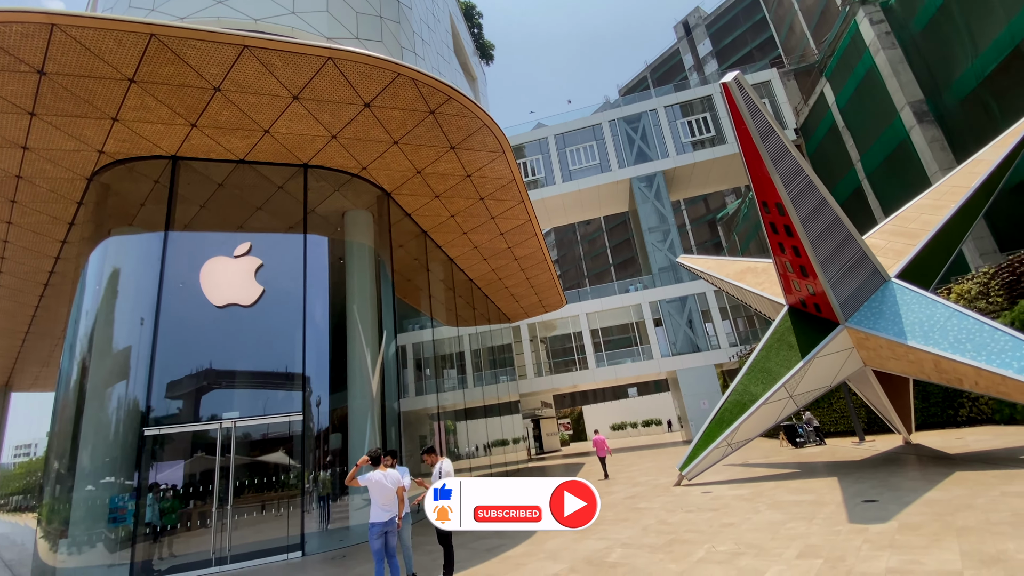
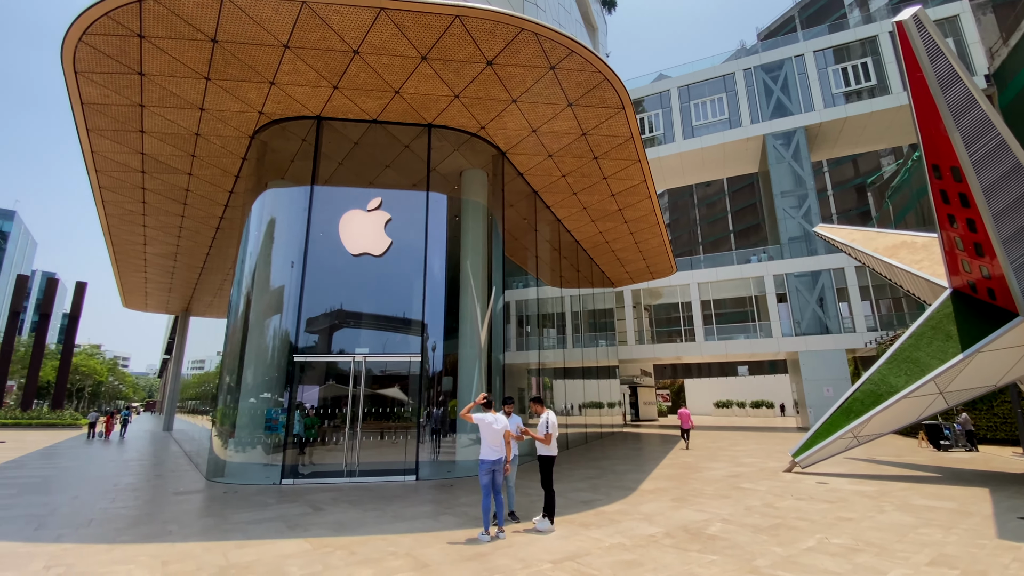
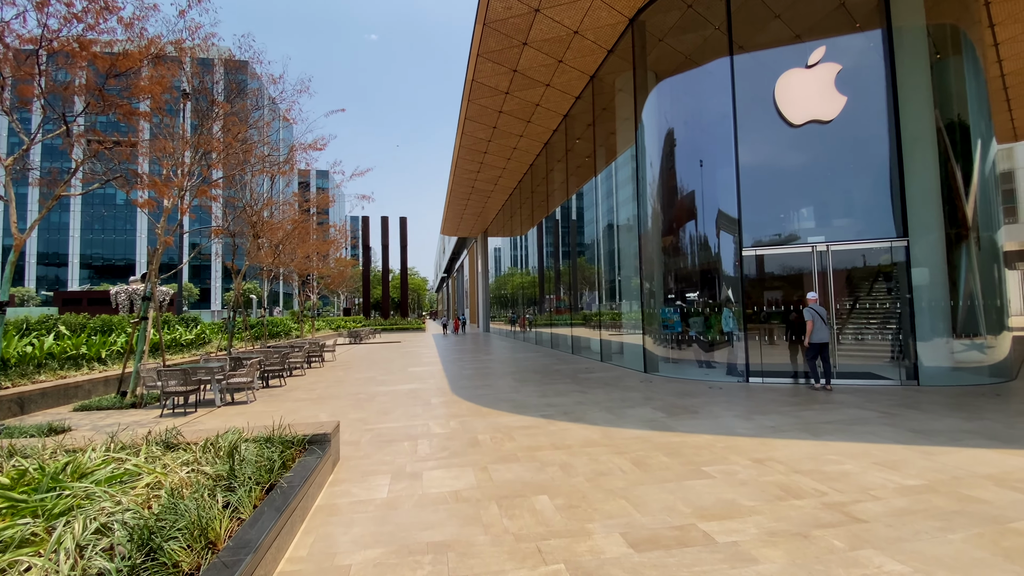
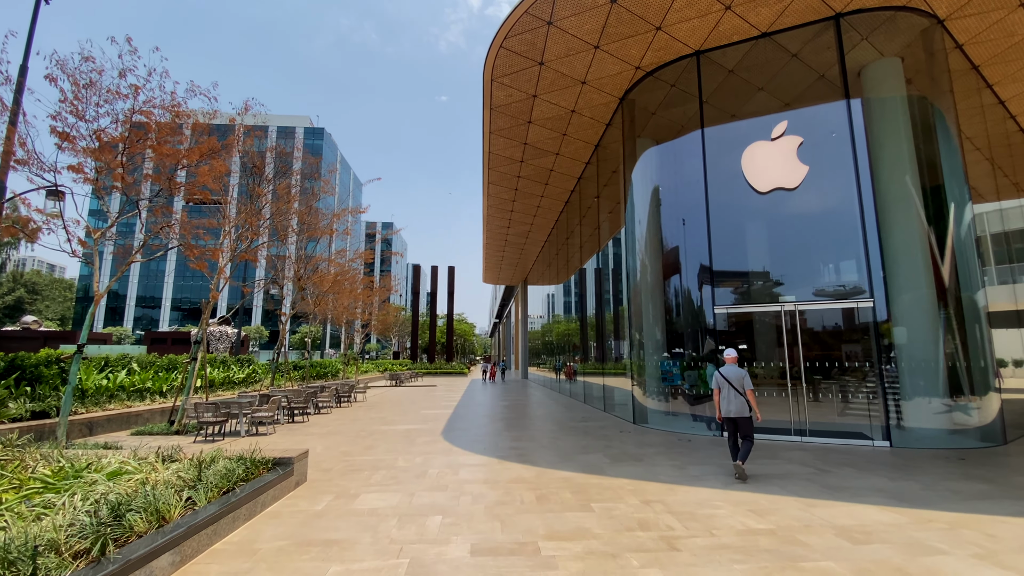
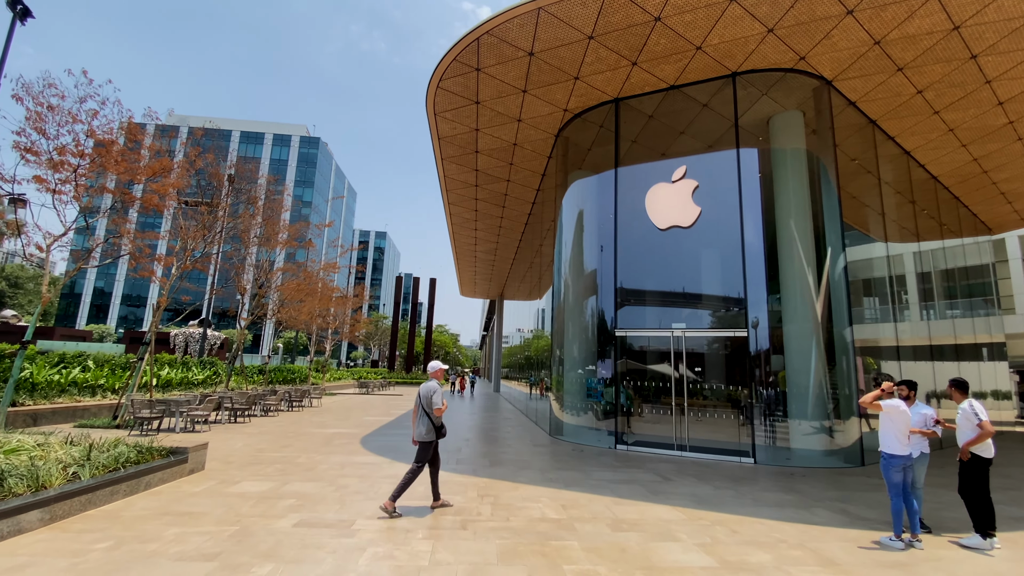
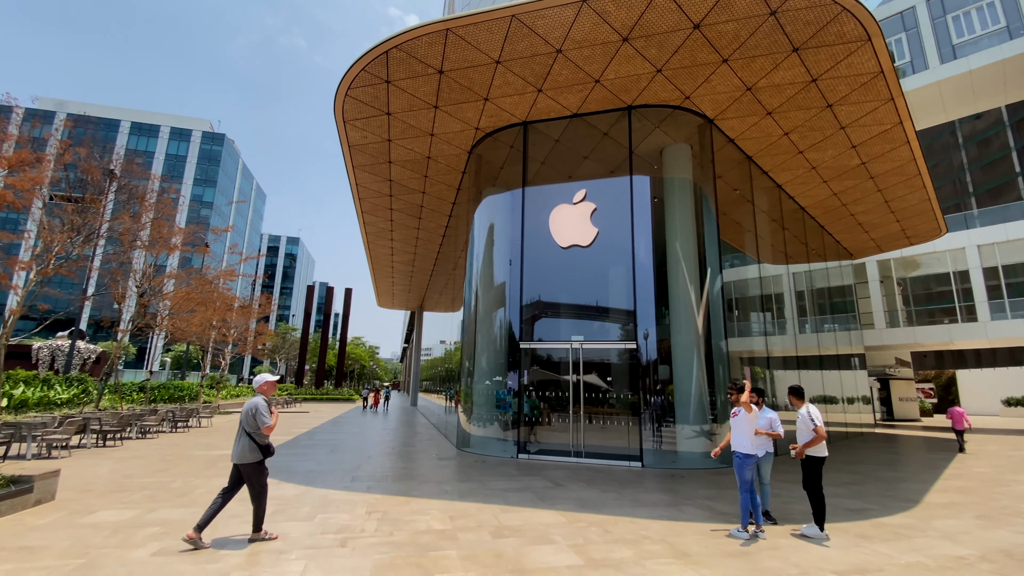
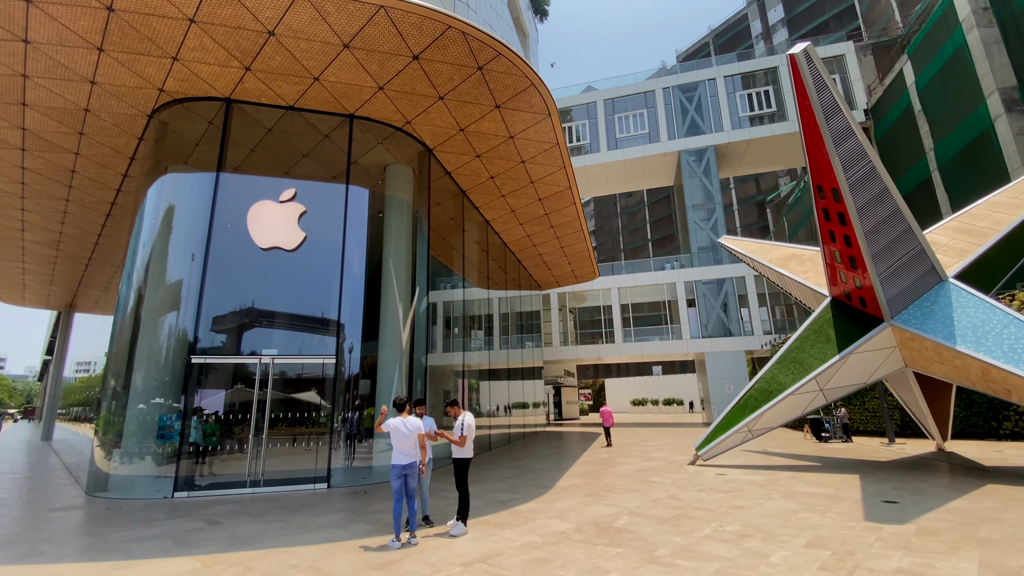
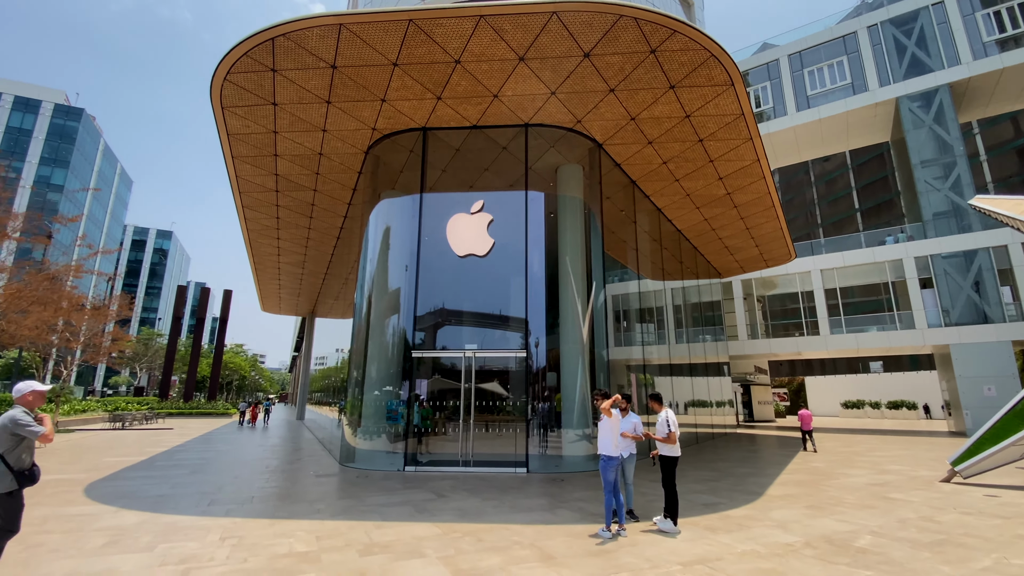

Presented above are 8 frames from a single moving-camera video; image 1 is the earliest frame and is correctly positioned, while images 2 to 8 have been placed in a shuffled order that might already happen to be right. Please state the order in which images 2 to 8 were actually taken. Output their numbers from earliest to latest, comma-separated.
7, 2, 8, 6, 5, 4, 3
